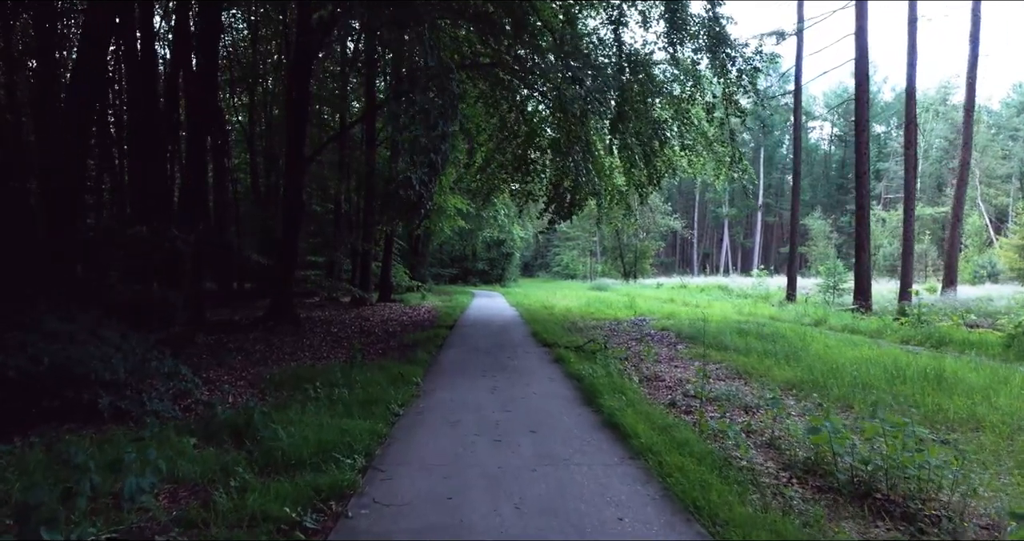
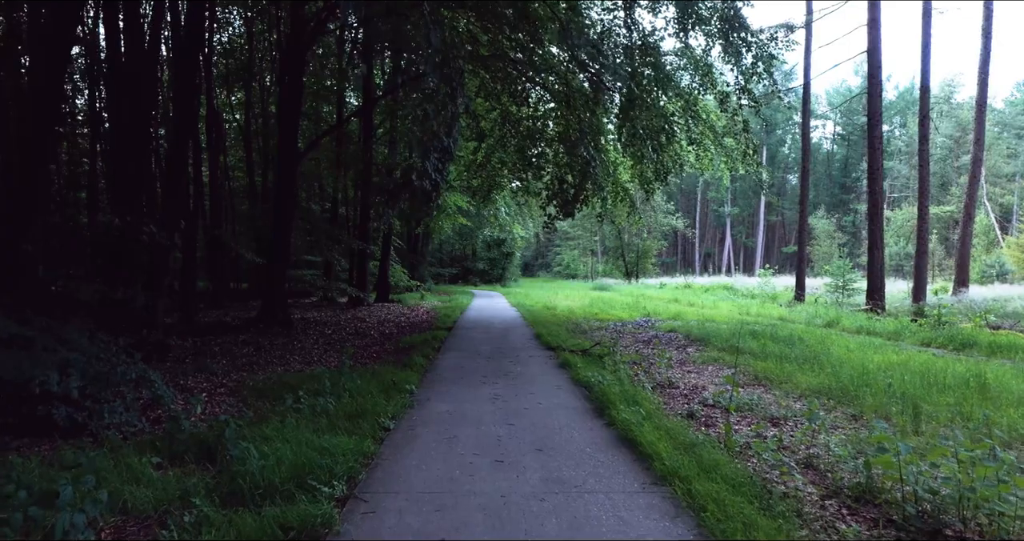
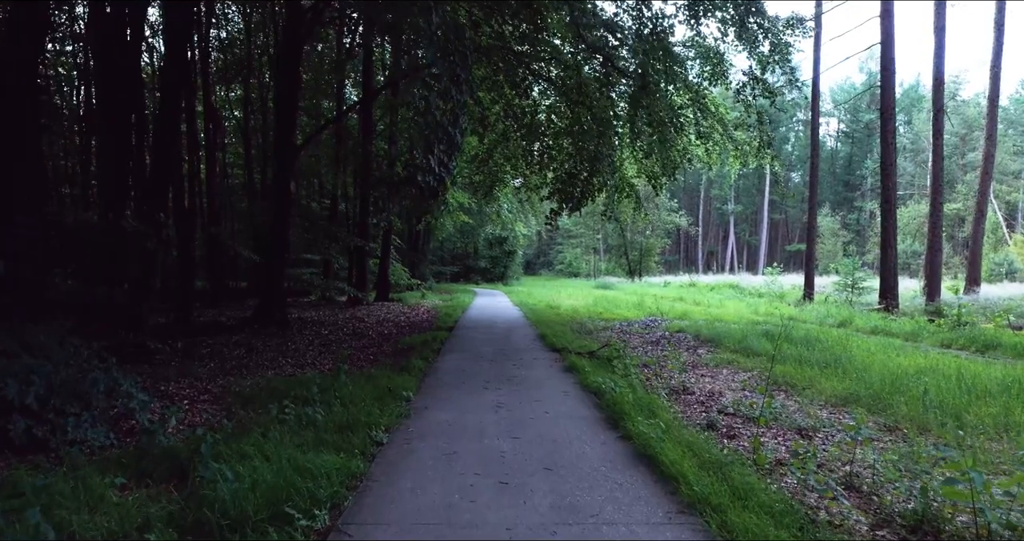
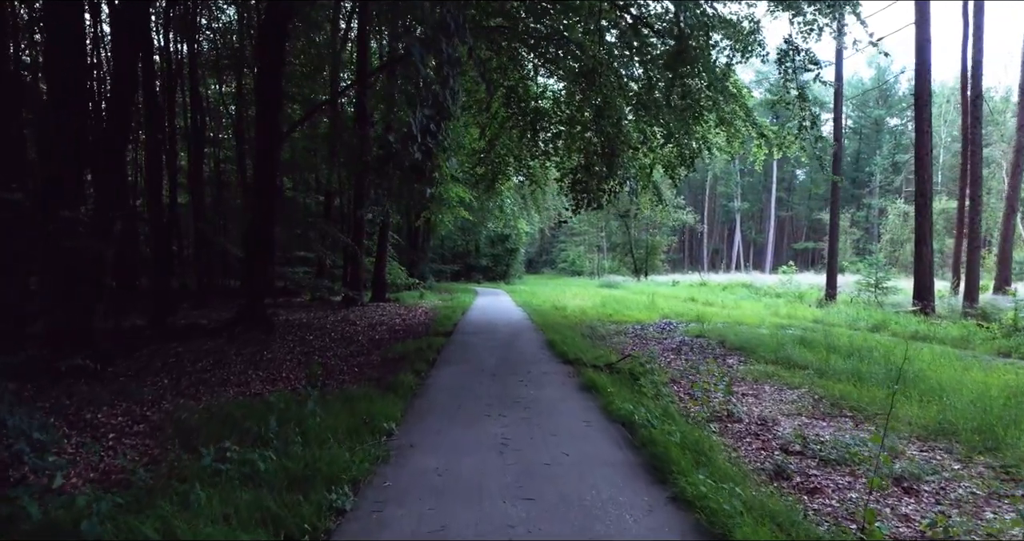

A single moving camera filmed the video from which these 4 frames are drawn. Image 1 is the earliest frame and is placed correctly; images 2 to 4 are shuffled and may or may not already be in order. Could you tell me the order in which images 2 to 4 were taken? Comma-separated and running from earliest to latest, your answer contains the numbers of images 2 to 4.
2, 3, 4
